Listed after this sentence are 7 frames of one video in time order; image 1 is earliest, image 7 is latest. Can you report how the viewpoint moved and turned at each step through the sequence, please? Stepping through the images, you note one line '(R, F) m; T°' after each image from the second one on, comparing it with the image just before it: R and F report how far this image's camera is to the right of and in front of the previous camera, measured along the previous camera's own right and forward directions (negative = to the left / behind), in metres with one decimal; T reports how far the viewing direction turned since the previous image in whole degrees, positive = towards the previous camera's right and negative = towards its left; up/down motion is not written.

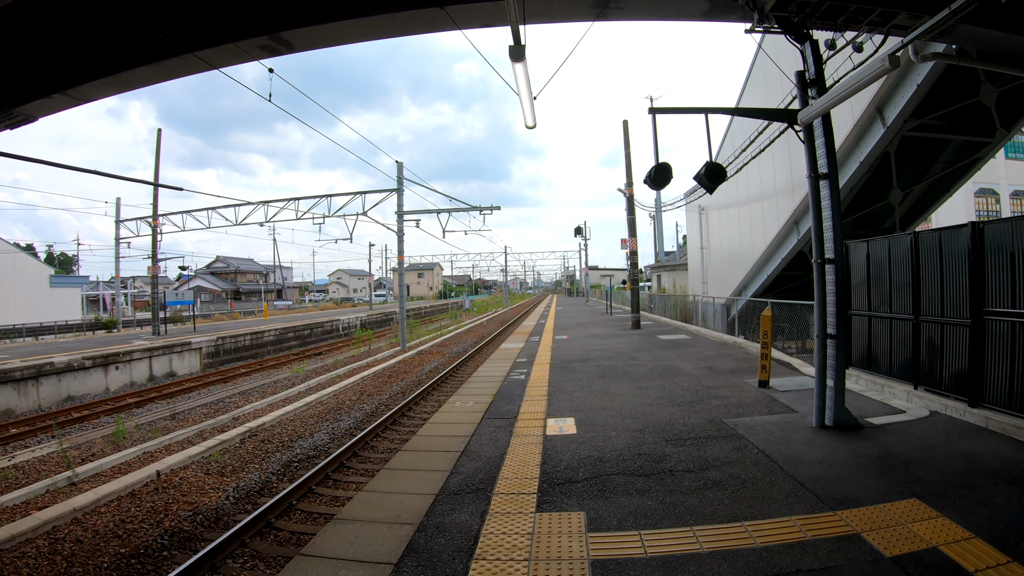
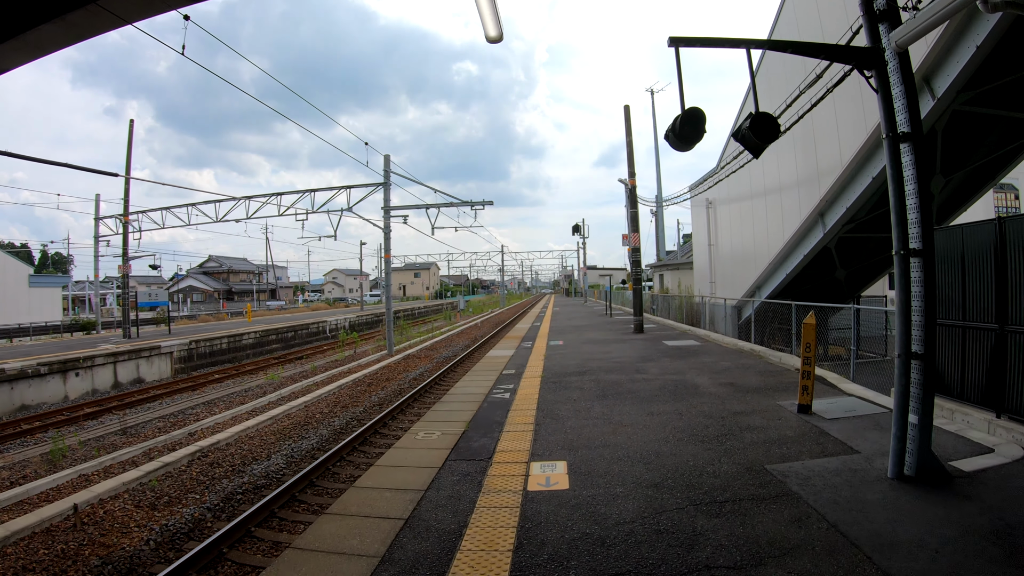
(+0.2, +1.3) m; 0°
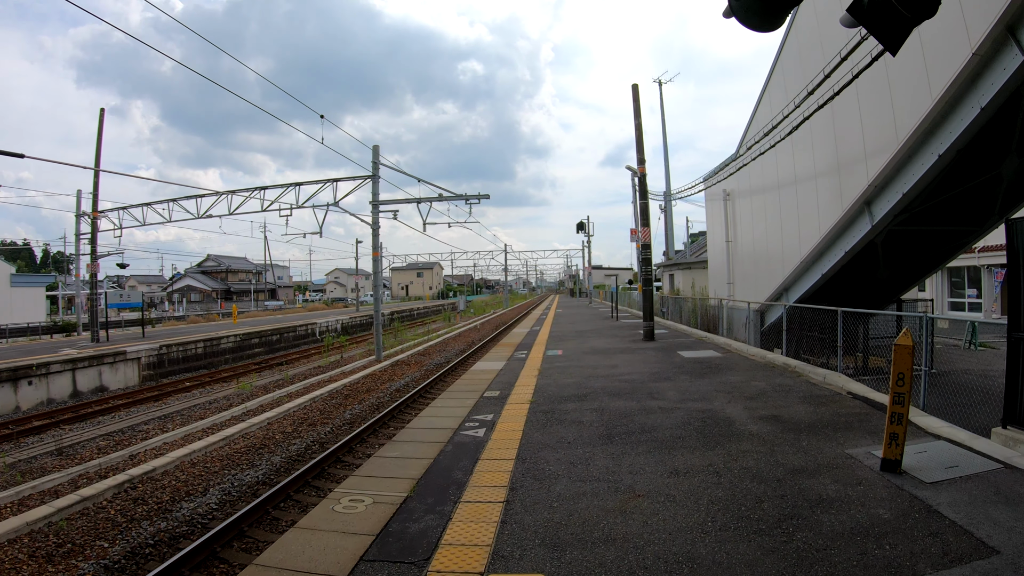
(+0.3, +1.6) m; -1°
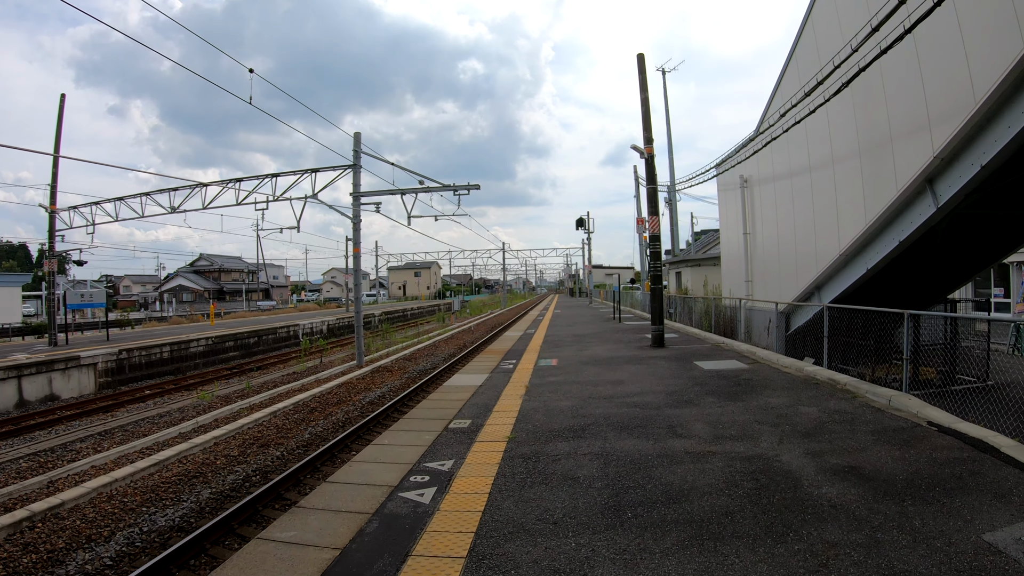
(+0.3, +1.5) m; 0°
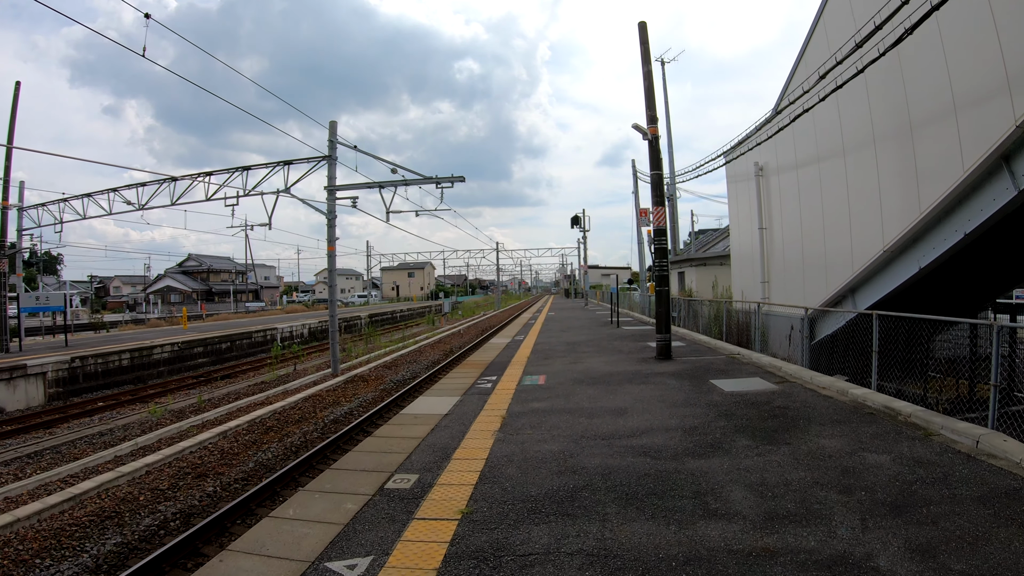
(+0.2, +1.3) m; 0°
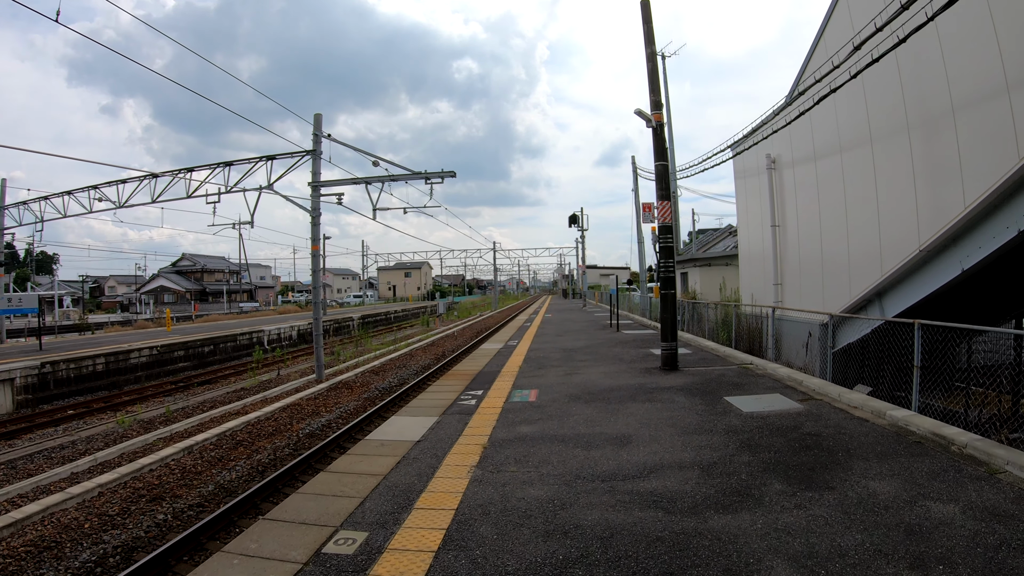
(+0.1, +0.8) m; 0°
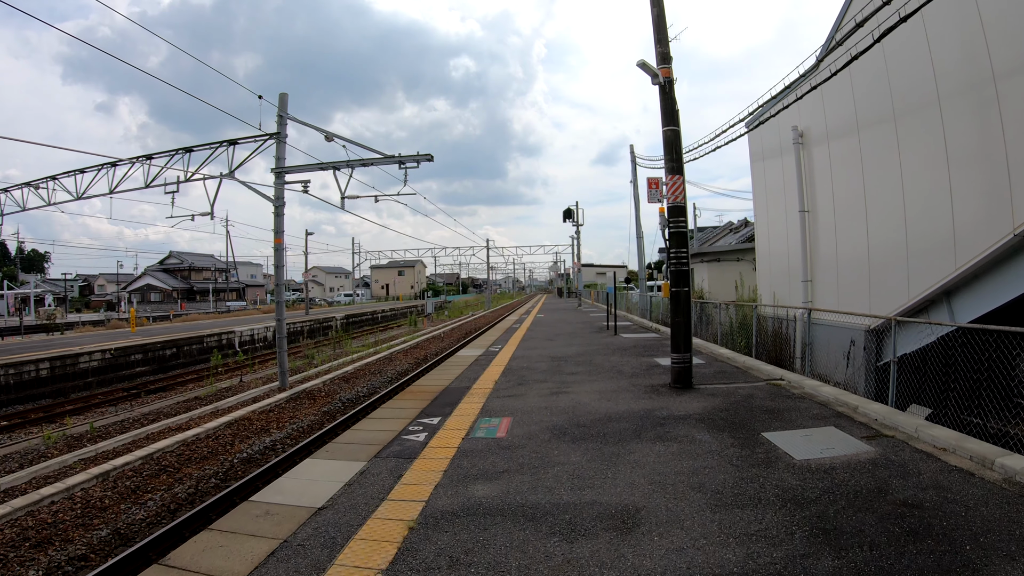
(+0.3, +1.4) m; 0°
